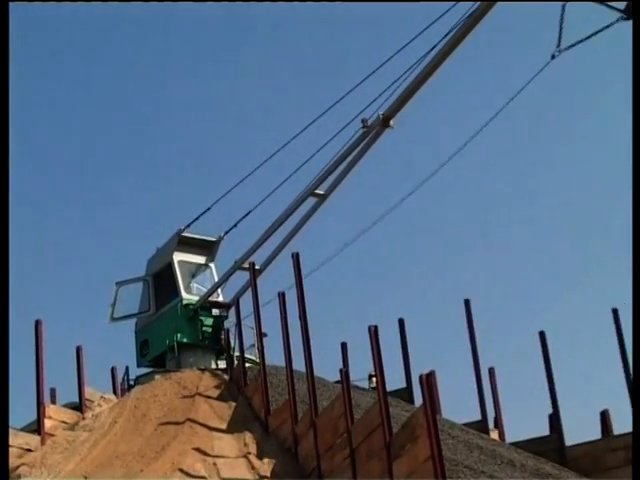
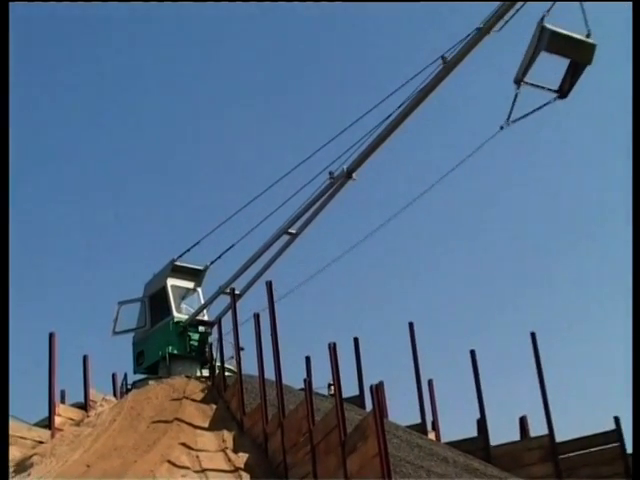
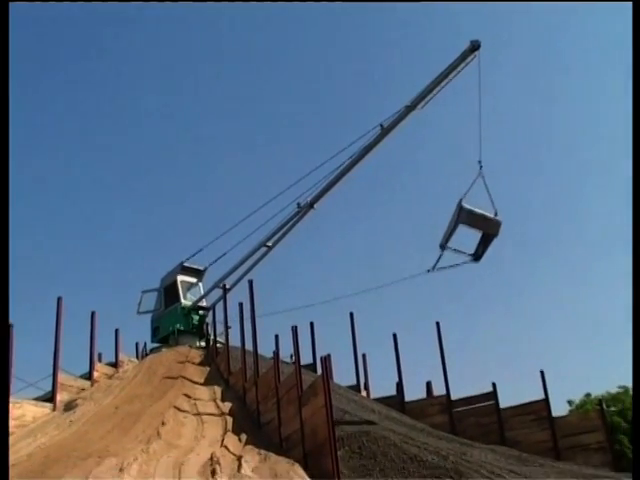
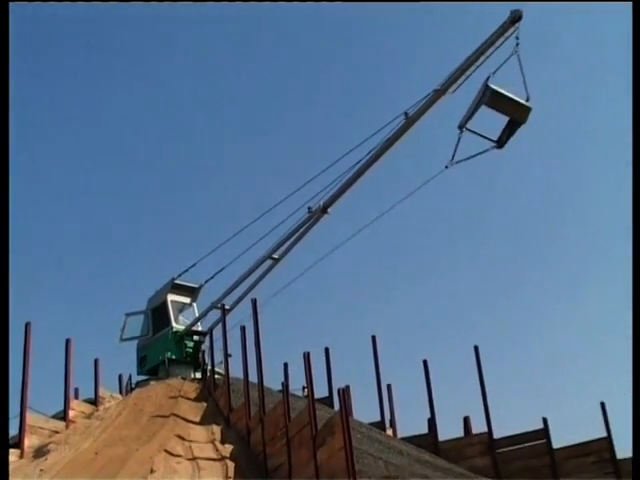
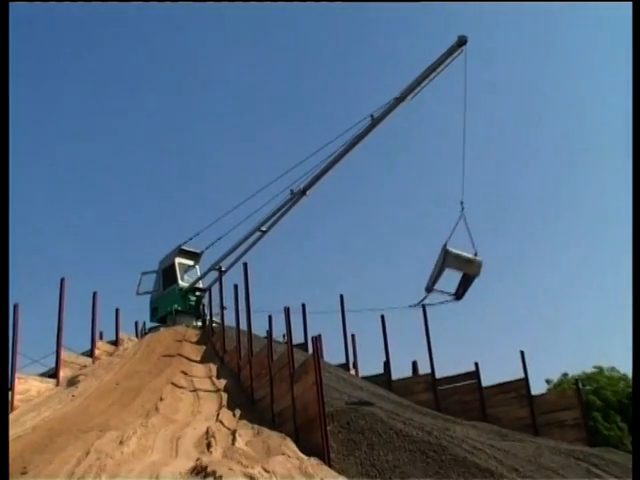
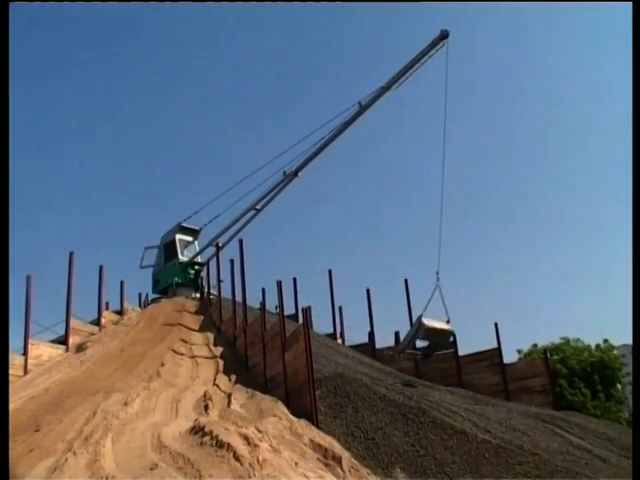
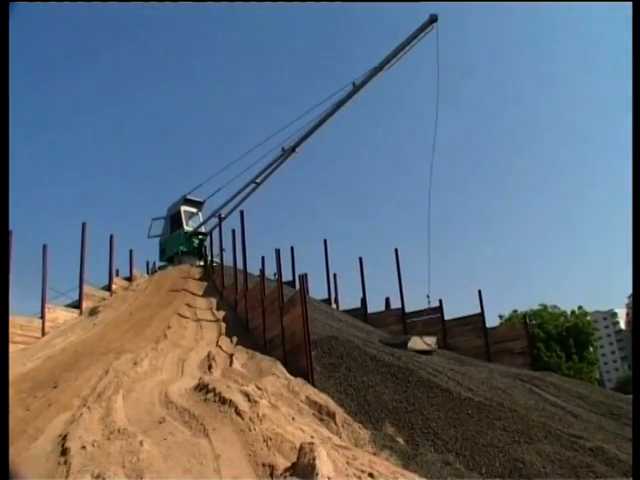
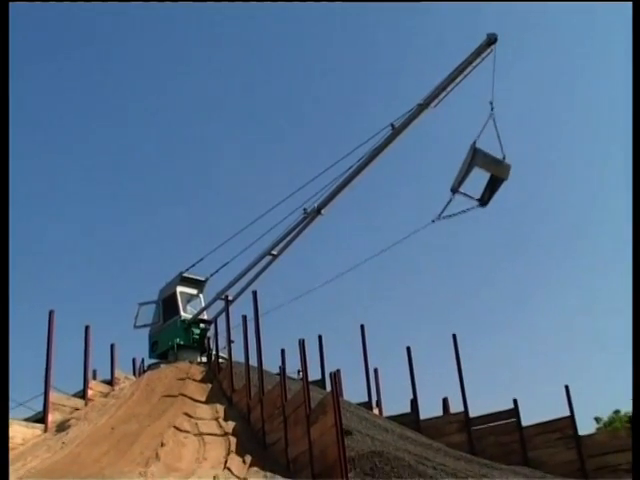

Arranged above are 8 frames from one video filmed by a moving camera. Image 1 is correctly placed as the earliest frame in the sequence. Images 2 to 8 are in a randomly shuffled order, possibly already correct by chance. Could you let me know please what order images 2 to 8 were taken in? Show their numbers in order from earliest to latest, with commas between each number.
2, 4, 8, 3, 5, 6, 7
